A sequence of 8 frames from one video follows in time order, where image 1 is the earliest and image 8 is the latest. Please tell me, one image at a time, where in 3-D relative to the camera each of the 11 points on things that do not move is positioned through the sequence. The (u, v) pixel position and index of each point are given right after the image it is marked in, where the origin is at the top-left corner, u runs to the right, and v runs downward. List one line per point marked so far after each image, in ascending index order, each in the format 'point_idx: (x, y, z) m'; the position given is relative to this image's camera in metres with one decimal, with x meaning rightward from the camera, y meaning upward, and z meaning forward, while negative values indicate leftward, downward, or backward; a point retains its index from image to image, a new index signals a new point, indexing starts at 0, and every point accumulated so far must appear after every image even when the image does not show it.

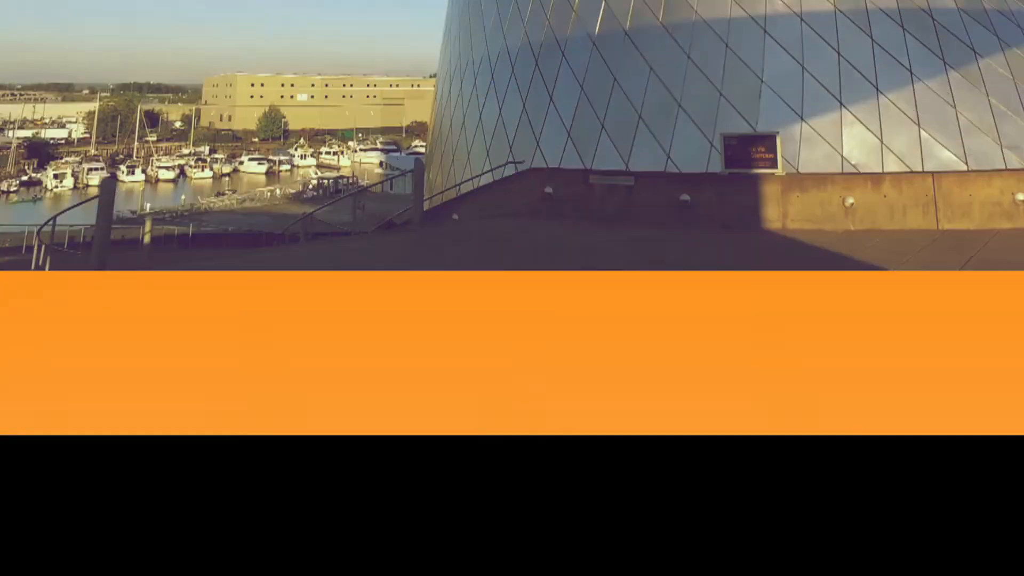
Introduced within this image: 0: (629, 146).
0: (+2.7, +3.2, +17.4) m
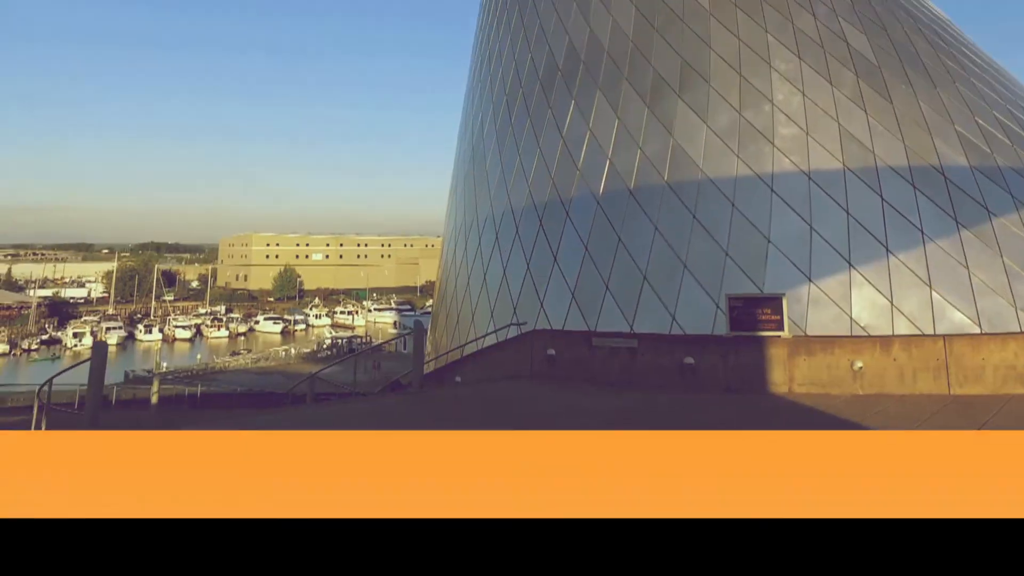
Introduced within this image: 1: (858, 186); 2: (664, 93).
0: (+2.7, -0.4, +17.5) m
1: (+7.9, +2.2, +17.3) m
2: (+3.6, +4.7, +18.0) m
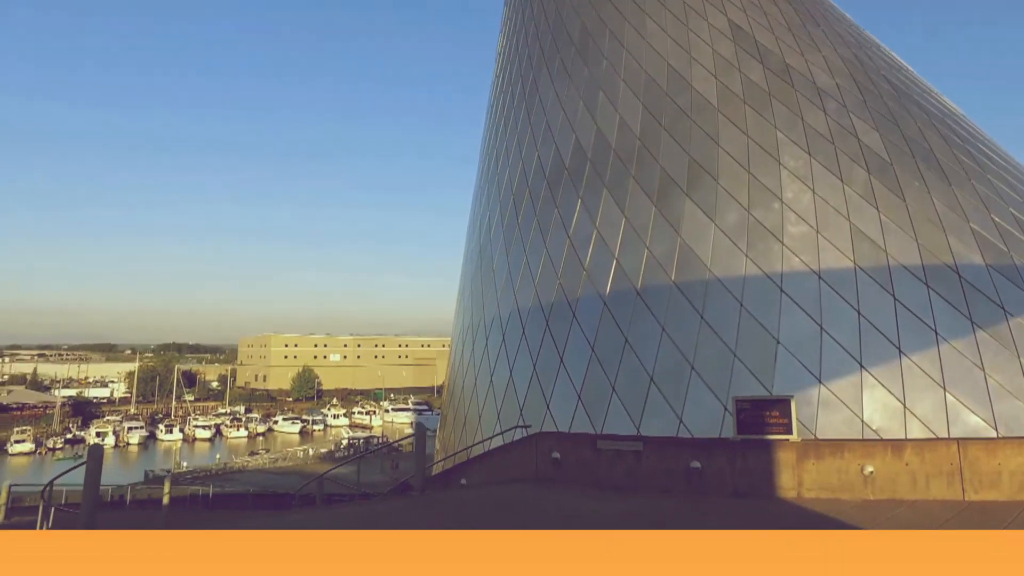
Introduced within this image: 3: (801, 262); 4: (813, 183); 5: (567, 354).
0: (+2.9, -2.7, +17.4) m
1: (+8.0, 0.0, +17.4) m
2: (+3.7, +2.3, +18.5) m
3: (+6.5, +0.6, +17.6) m
4: (+7.1, +2.4, +18.2) m
5: (+1.3, -1.6, +18.8) m
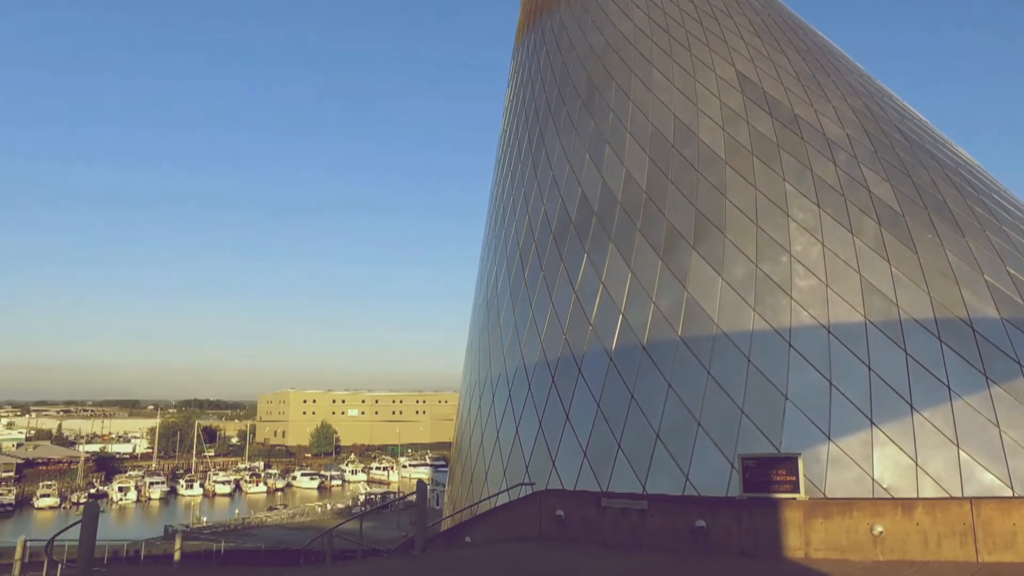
0: (+3.0, -3.9, +17.3) m
1: (+8.0, -1.2, +17.2) m
2: (+3.9, +1.0, +18.7) m
3: (+6.6, -0.7, +17.5) m
4: (+7.2, +1.2, +18.2) m
5: (+1.5, -3.0, +18.9) m
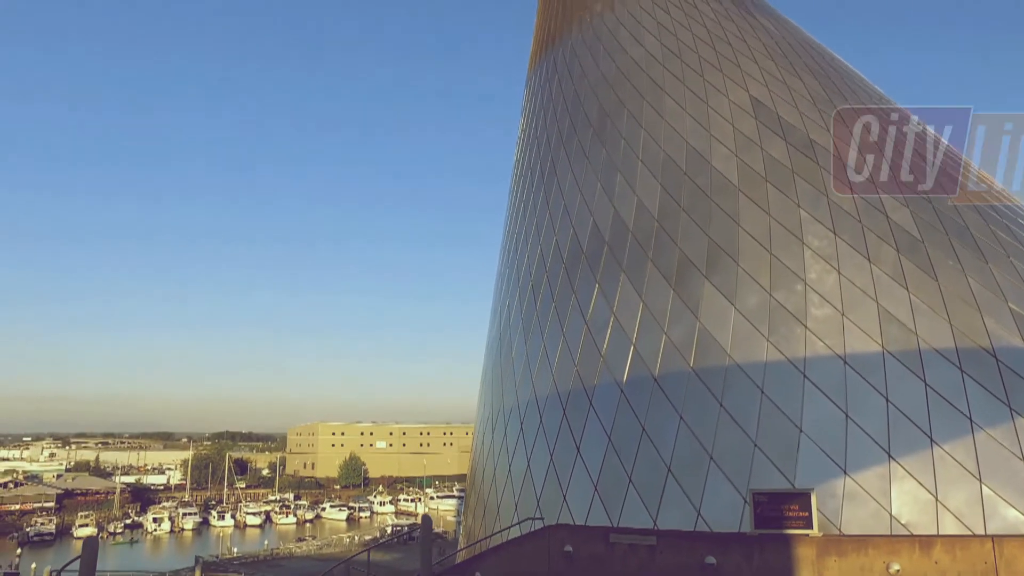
0: (+3.1, -4.6, +17.1) m
1: (+8.2, -1.8, +16.8) m
2: (+4.1, +0.3, +18.6) m
3: (+6.8, -1.3, +17.2) m
4: (+7.3, +0.5, +17.9) m
5: (+1.7, -3.7, +18.8) m
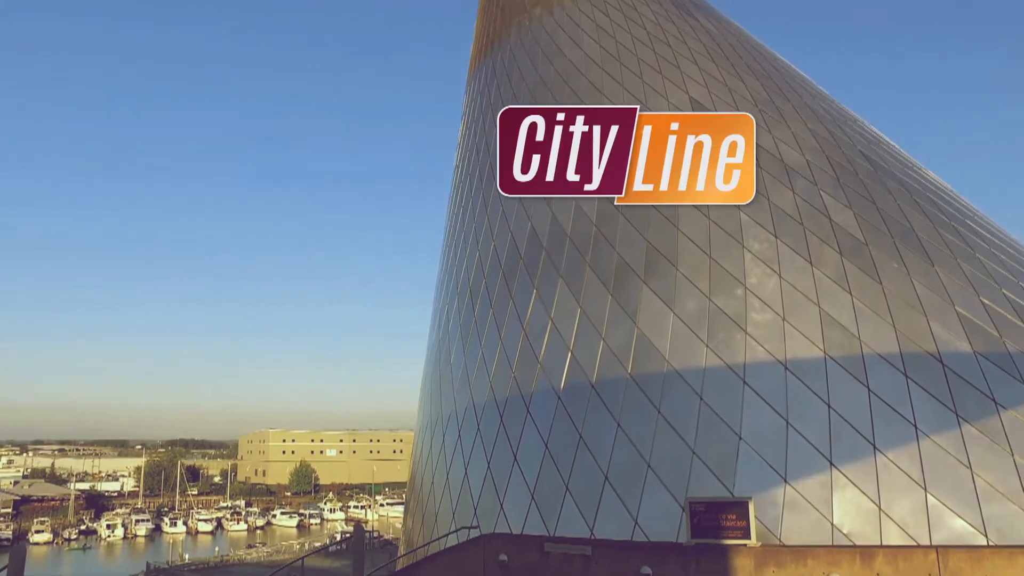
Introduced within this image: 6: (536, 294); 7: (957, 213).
0: (+1.7, -4.6, +16.5) m
1: (+6.8, -1.9, +16.3) m
2: (+2.7, +0.3, +18.1) m
3: (+5.4, -1.4, +16.7) m
4: (+6.0, +0.5, +17.4) m
5: (+0.3, -3.7, +18.1) m
6: (+0.7, -0.1, +19.4) m
7: (+11.0, +1.8, +19.3) m
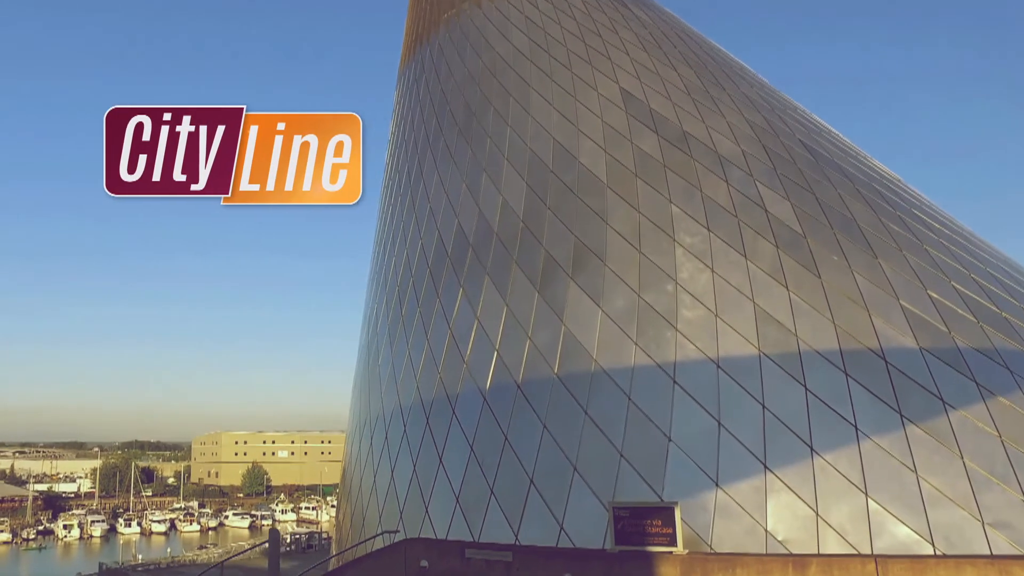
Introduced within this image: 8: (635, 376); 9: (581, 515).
0: (+0.1, -4.5, +15.6) m
1: (+5.2, -1.7, +15.4) m
2: (+1.1, +0.4, +17.2) m
3: (+3.8, -1.2, +15.8) m
4: (+4.4, +0.6, +16.5) m
5: (-1.3, -3.6, +17.2) m
6: (-0.9, 0.0, +18.5) m
7: (+9.4, +2.0, +18.4) m
8: (+2.5, -1.8, +15.8) m
9: (+1.3, -4.4, +15.0) m
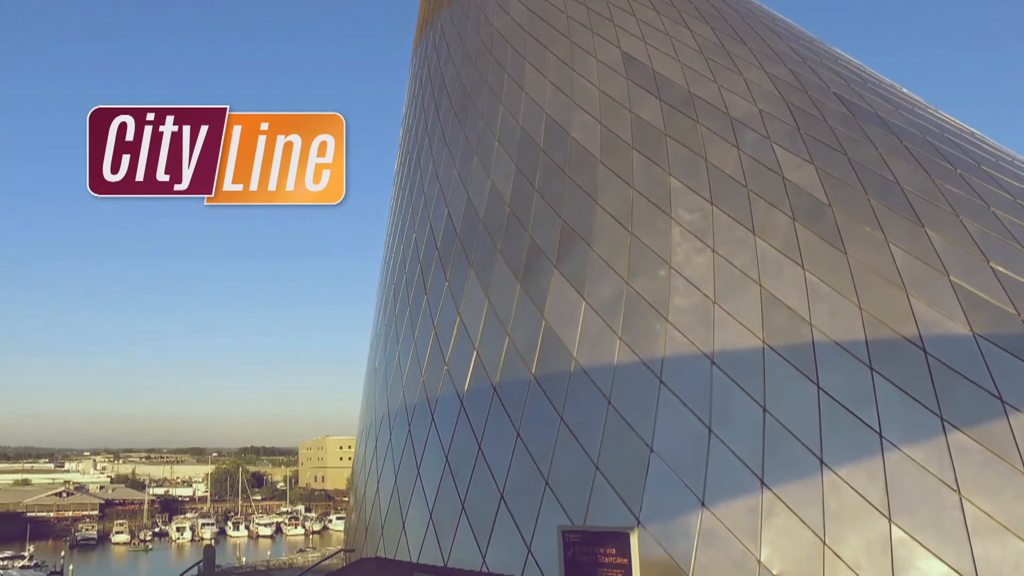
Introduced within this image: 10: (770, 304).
0: (-0.4, -4.3, +14.0) m
1: (+4.4, -1.4, +12.7) m
2: (+0.7, +0.6, +15.4) m
3: (+3.1, -0.9, +13.4) m
4: (+3.7, +0.9, +14.0) m
5: (-1.4, -3.5, +15.9) m
6: (-0.9, +0.1, +17.1) m
7: (+9.0, +2.5, +14.7) m
8: (+1.9, -1.5, +13.7) m
9: (+0.6, -4.2, +13.2) m
10: (+4.4, -0.3, +13.2) m
